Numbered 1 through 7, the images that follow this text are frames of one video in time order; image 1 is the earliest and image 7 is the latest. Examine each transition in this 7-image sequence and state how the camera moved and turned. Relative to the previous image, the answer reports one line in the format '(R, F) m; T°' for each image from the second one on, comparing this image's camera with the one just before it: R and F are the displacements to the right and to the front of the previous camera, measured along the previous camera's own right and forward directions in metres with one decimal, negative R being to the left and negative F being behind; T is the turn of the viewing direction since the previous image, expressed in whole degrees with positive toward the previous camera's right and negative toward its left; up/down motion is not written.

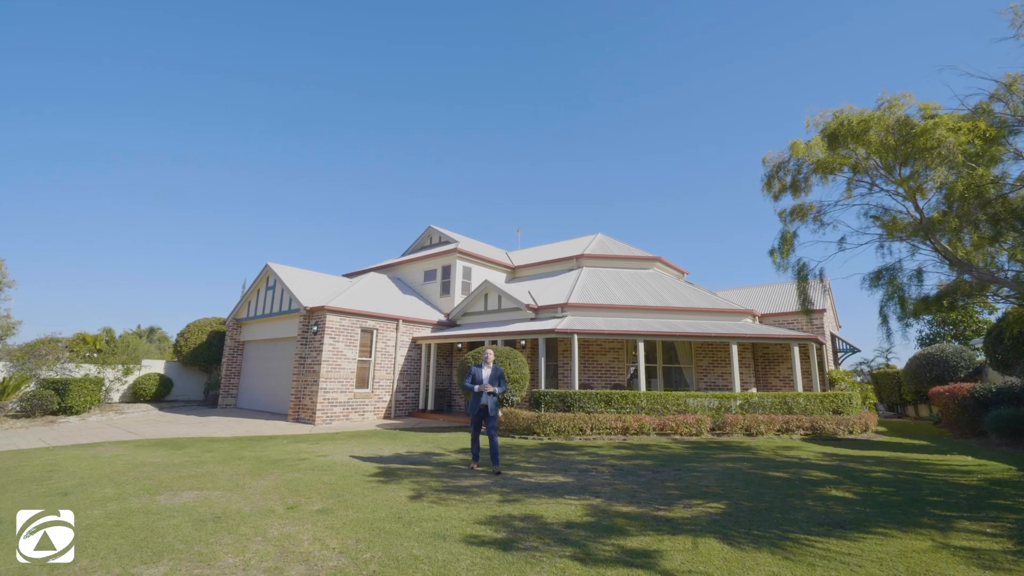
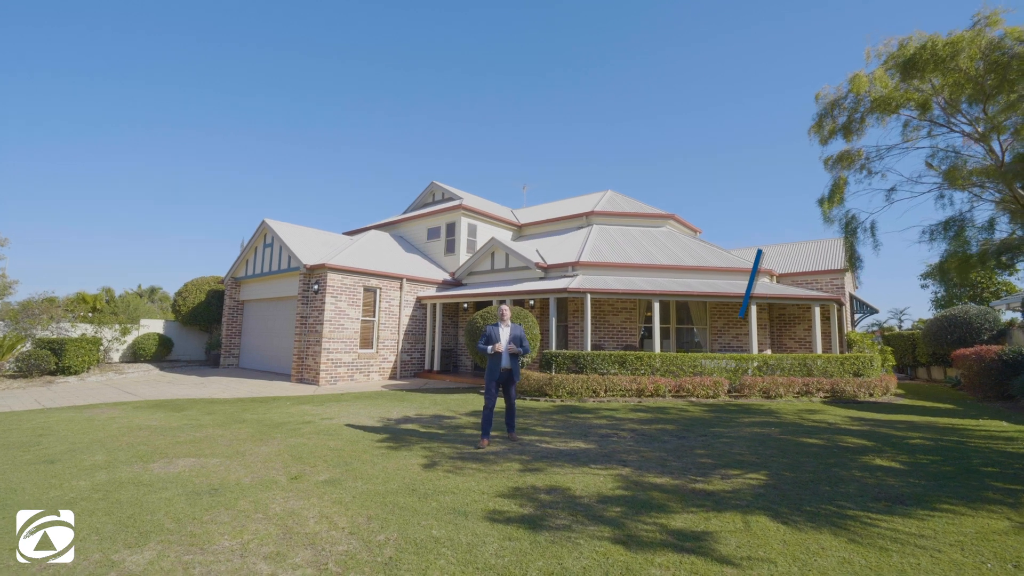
(-0.2, +0.6) m; 0°
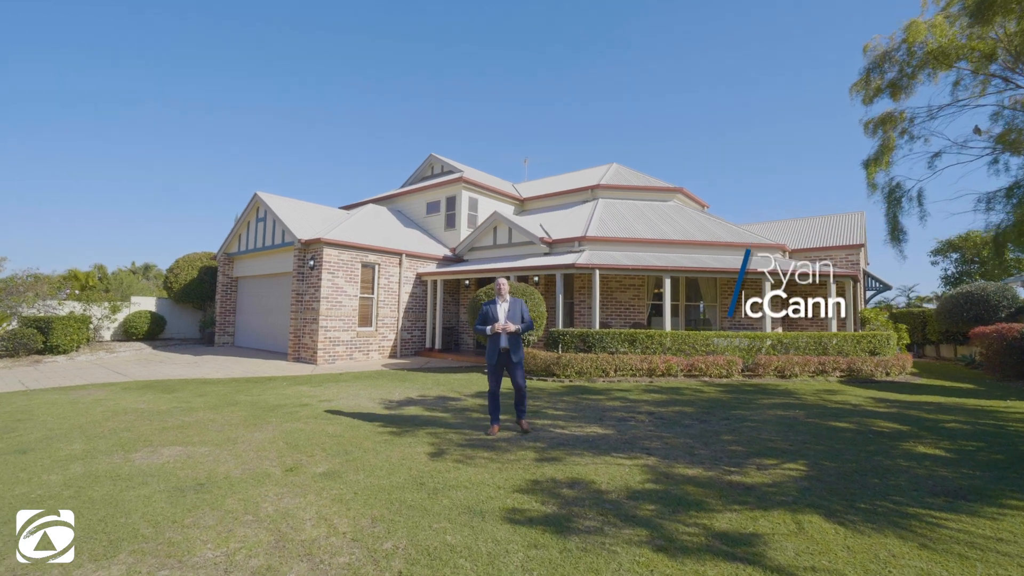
(-0.2, +0.5) m; 0°
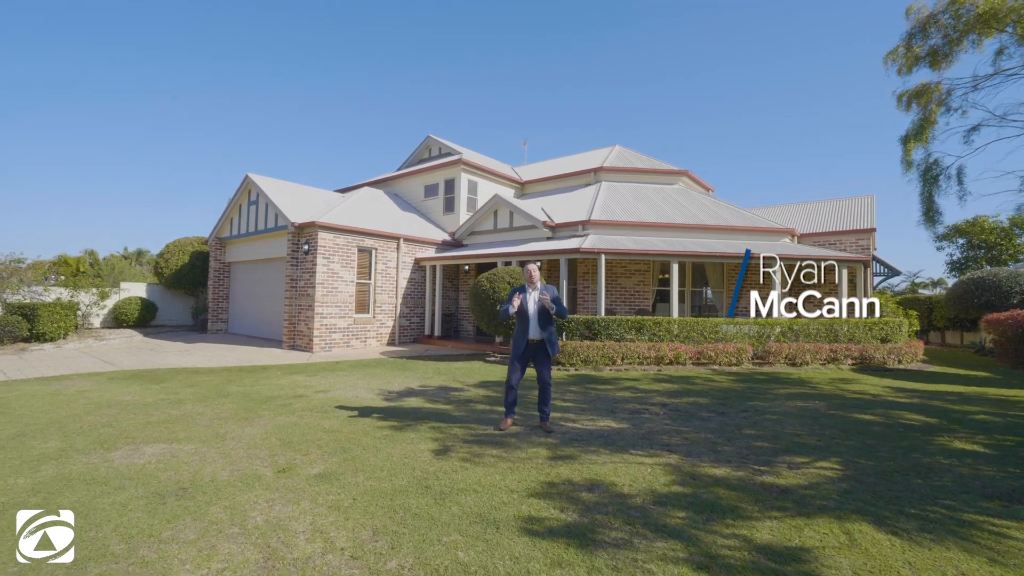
(-0.1, +0.4) m; 0°
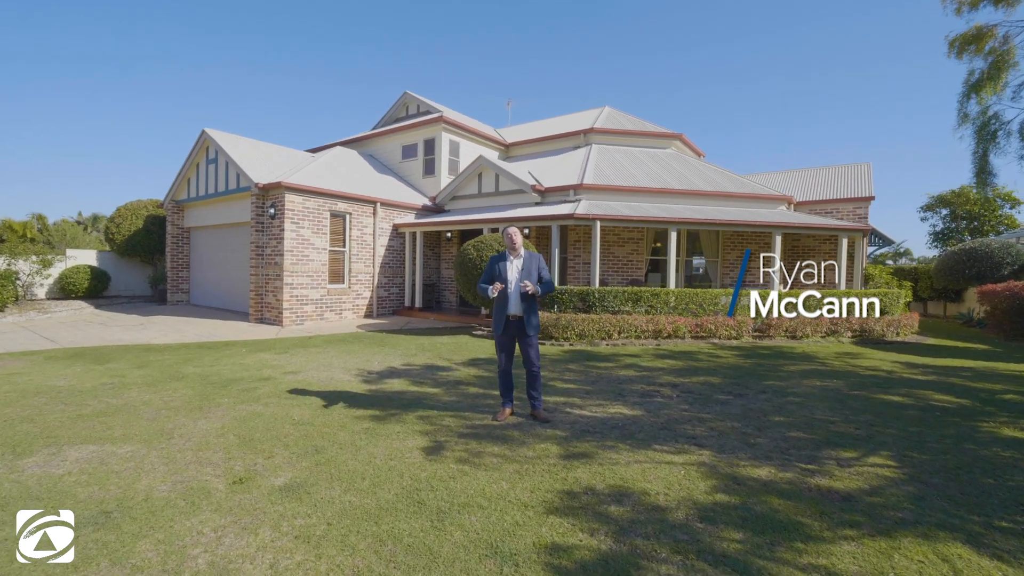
(-0.2, +0.8) m; +3°
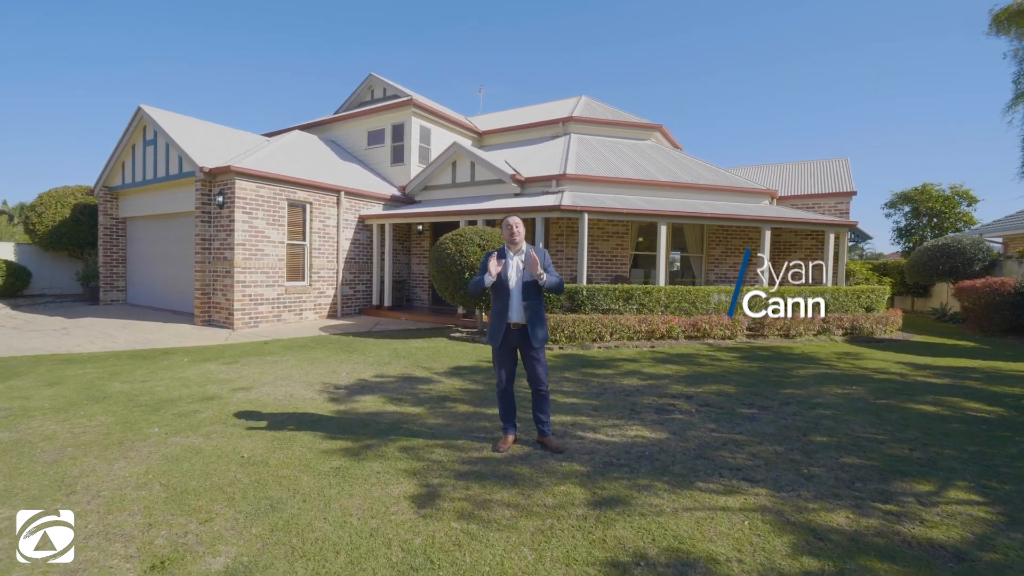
(-0.3, +0.8) m; +4°
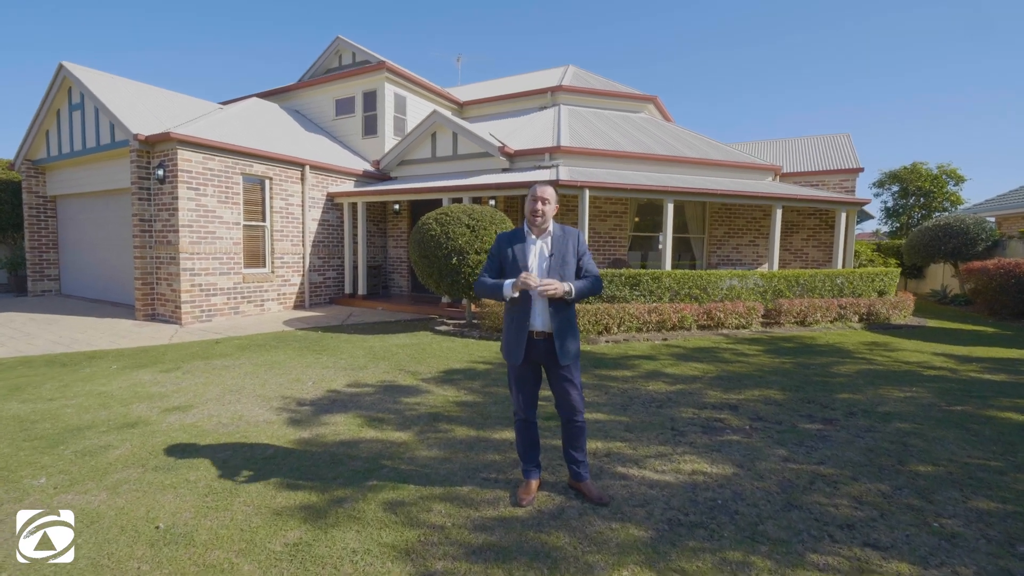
(-0.3, +1.1) m; +3°
